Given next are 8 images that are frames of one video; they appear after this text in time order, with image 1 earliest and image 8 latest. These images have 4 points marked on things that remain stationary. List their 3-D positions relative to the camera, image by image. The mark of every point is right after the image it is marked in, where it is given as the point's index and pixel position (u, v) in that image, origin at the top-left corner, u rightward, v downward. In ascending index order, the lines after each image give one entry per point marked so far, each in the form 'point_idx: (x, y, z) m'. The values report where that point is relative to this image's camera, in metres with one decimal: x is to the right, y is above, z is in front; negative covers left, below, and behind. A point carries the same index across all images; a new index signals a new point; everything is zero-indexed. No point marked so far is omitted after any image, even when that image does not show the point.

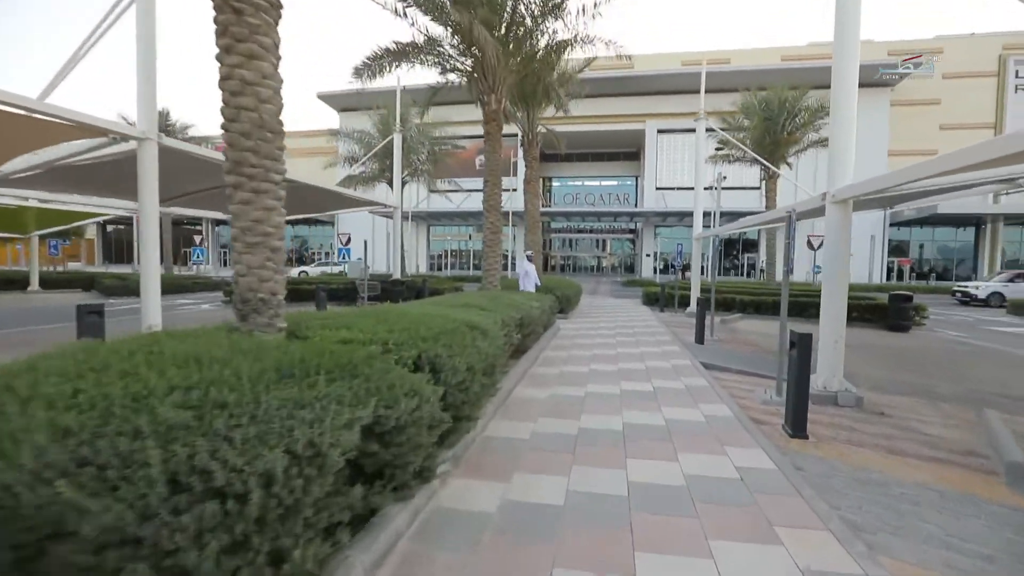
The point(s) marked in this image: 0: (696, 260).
0: (+5.9, +0.9, +15.4) m
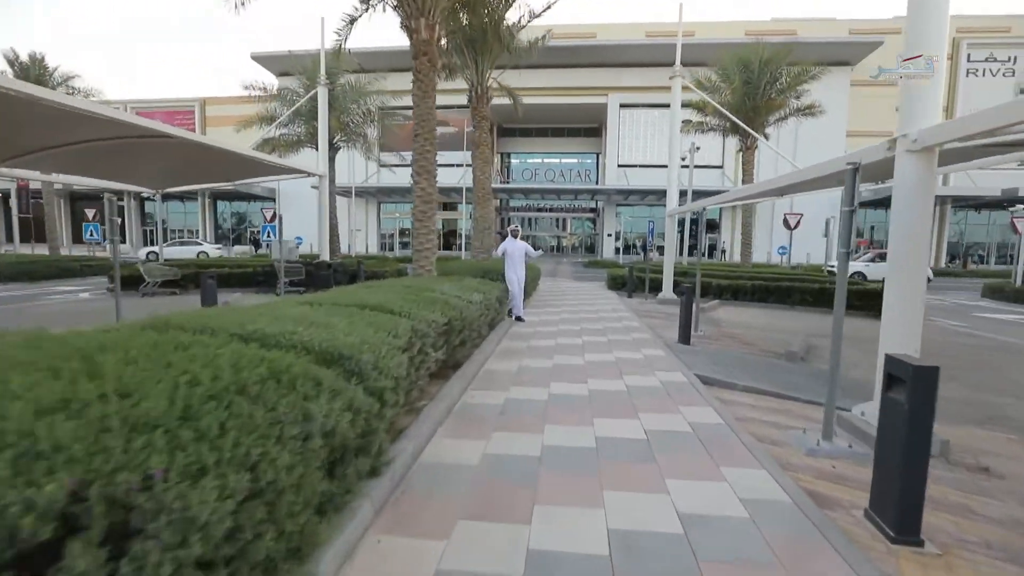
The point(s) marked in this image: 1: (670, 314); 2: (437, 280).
0: (+4.5, +1.3, +13.6) m
1: (+4.0, -0.5, +12.4) m
2: (-1.1, +0.1, +6.9) m
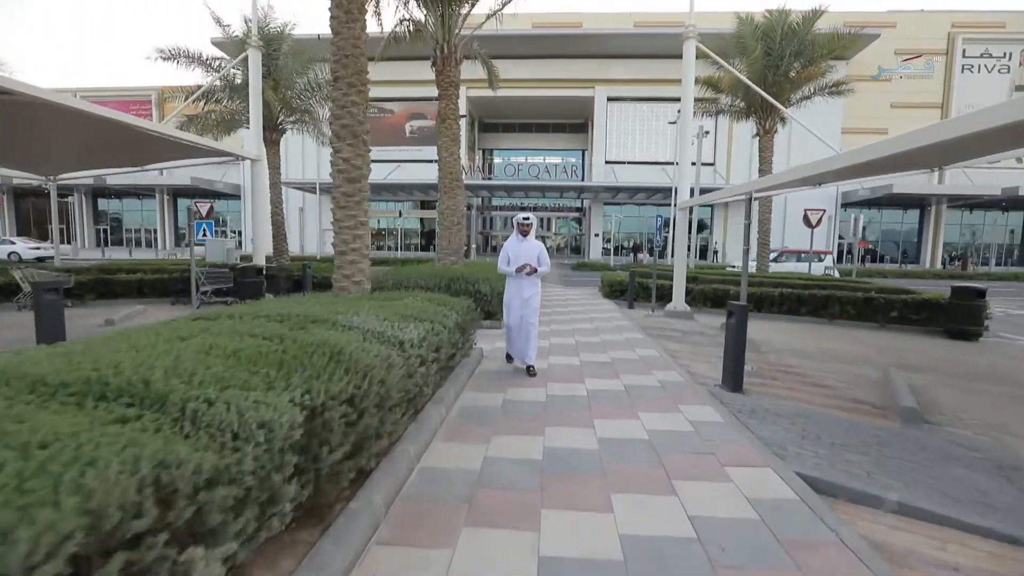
0: (+3.9, +1.1, +11.2) m
1: (+3.5, -0.8, +10.0) m
2: (-1.4, -0.1, +4.2) m
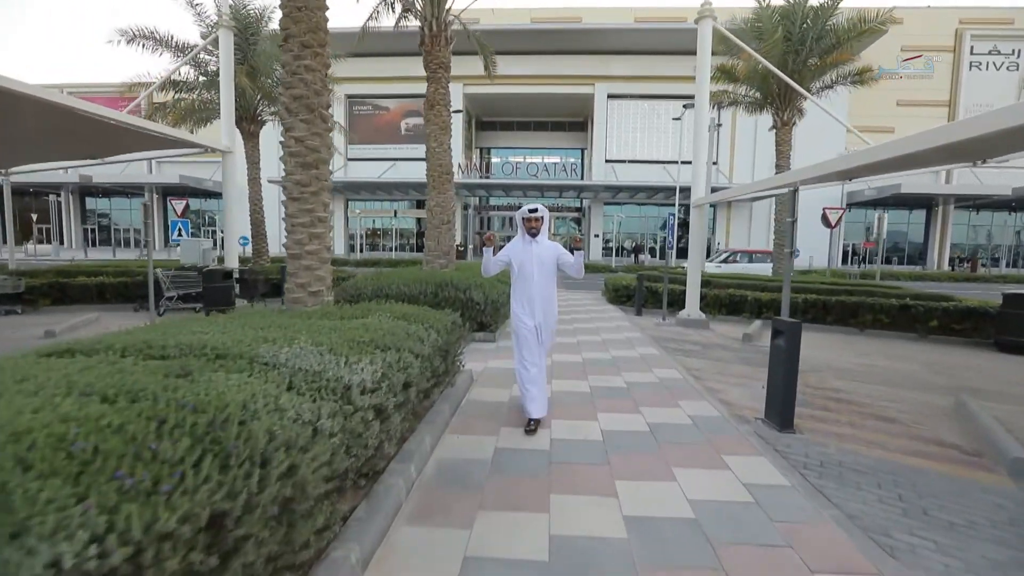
0: (+3.9, +1.0, +10.1) m
1: (+3.5, -0.9, +8.9) m
2: (-1.4, -0.3, +3.2) m
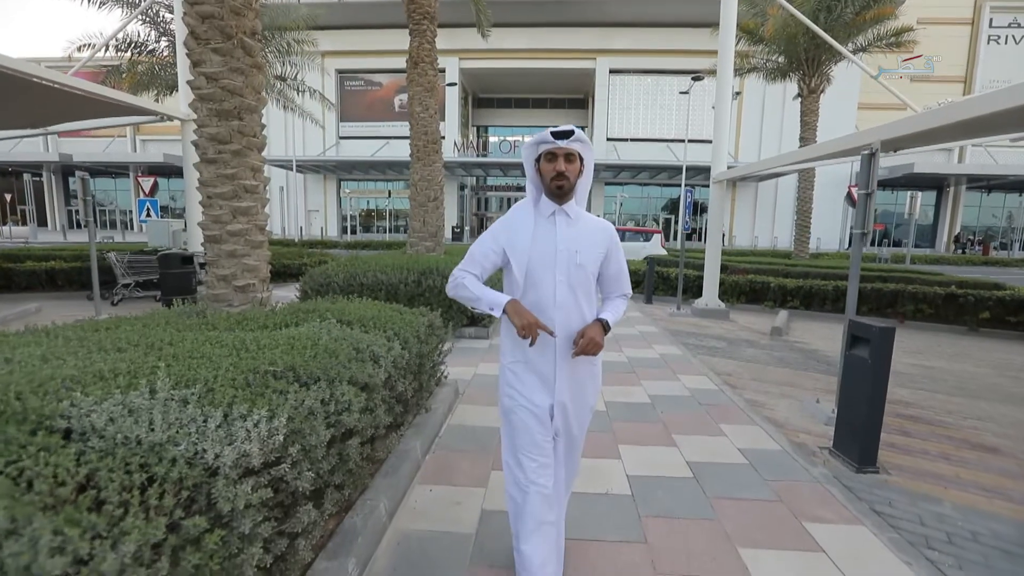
0: (+3.8, +1.3, +9.0) m
1: (+3.4, -0.7, +7.9) m
2: (-1.5, -0.3, +2.1) m
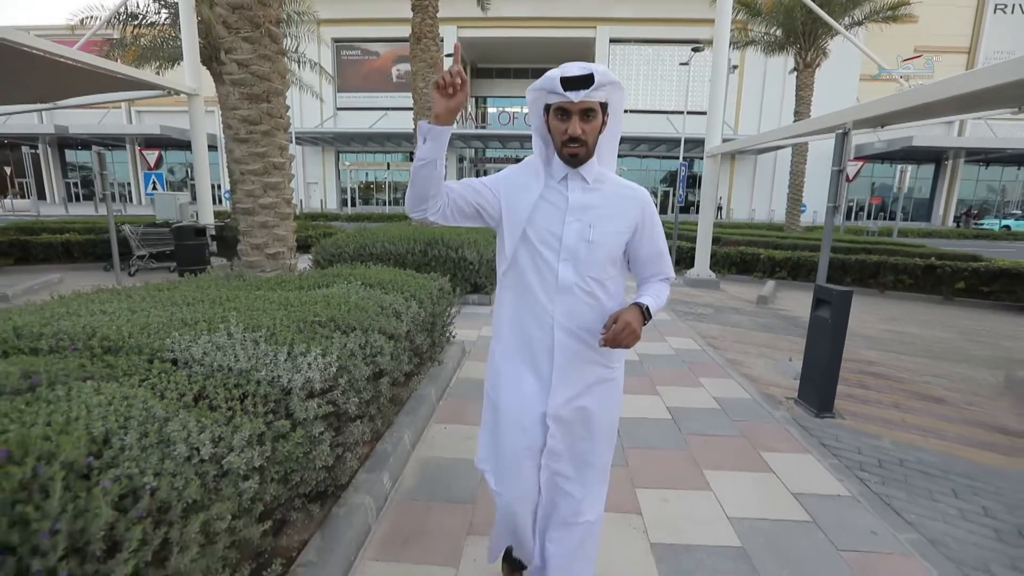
0: (+3.8, +1.8, +9.3) m
1: (+3.4, -0.2, +8.3) m
2: (-1.4, -0.1, +2.5) m
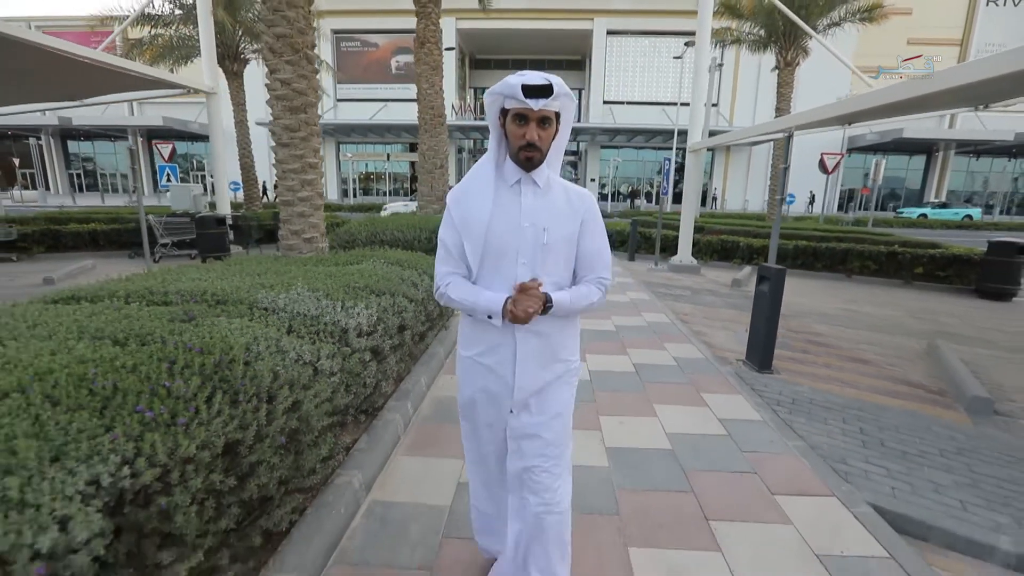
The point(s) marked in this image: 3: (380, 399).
0: (+3.7, +2.1, +10.1) m
1: (+3.3, +0.1, +9.1) m
2: (-1.5, +0.1, +3.3) m
3: (-0.8, -0.7, +3.0) m
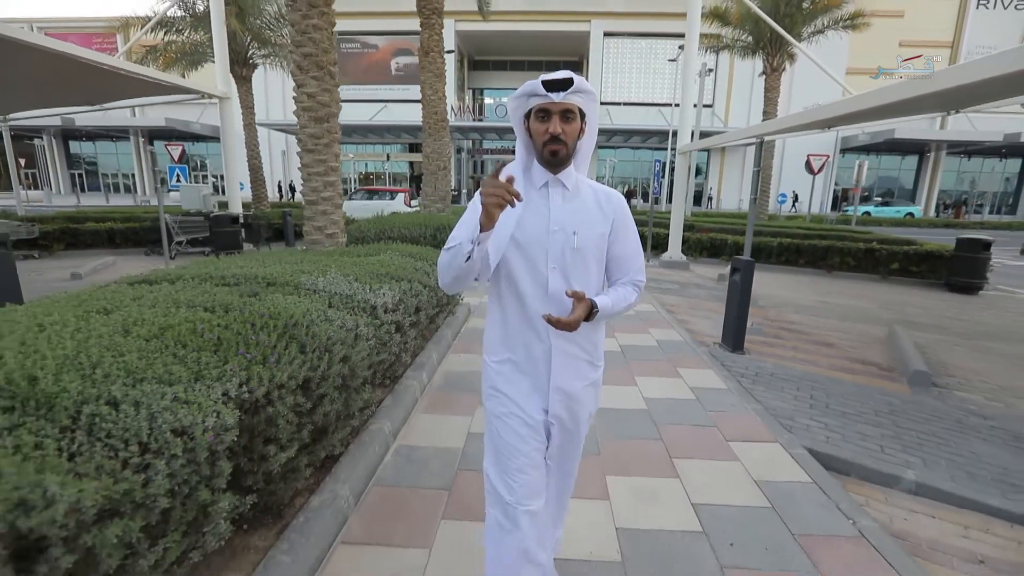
0: (+3.7, +2.2, +10.6) m
1: (+3.3, +0.2, +9.7) m
2: (-1.5, +0.2, +3.8) m
3: (-0.8, -0.6, +3.5) m
